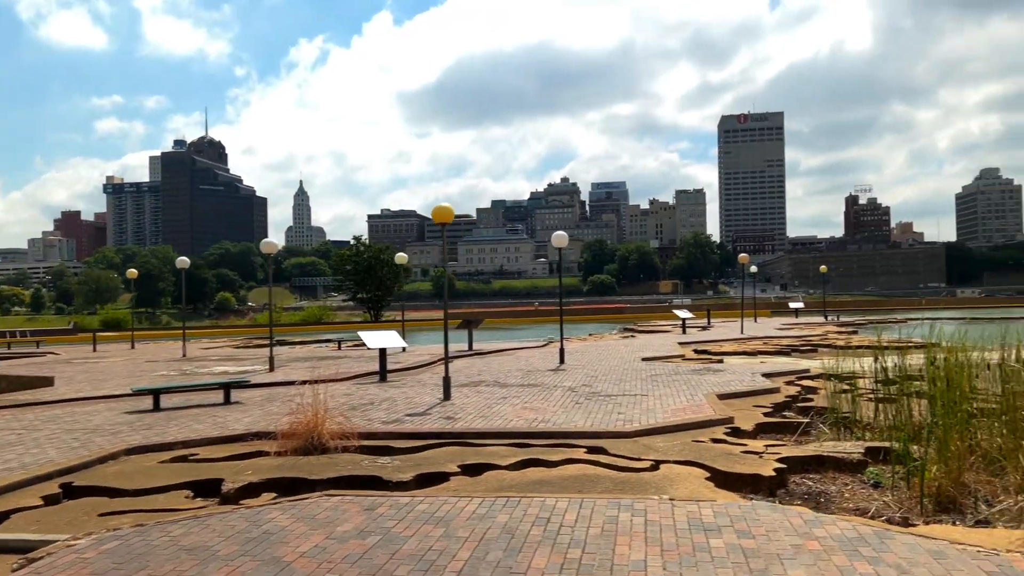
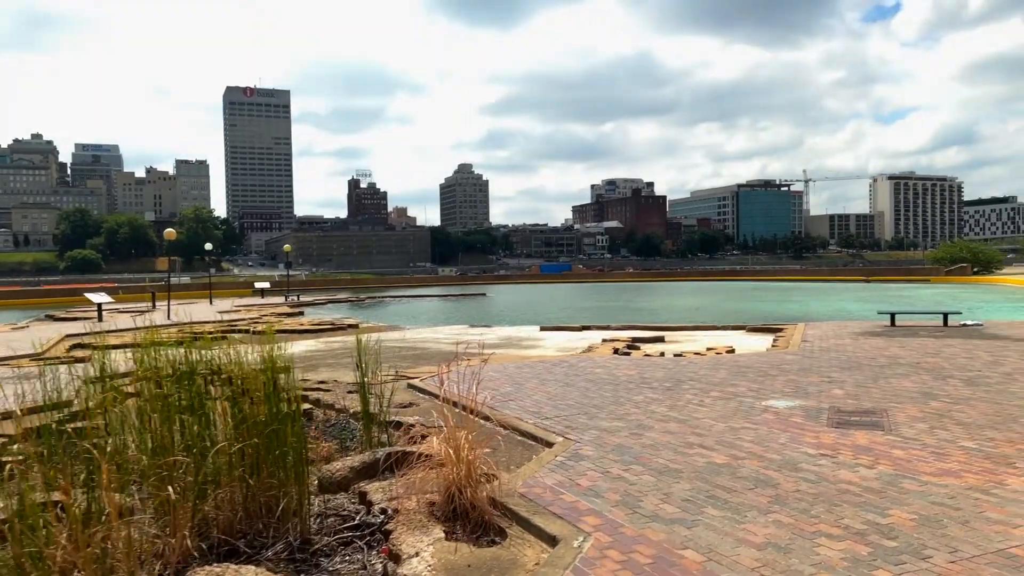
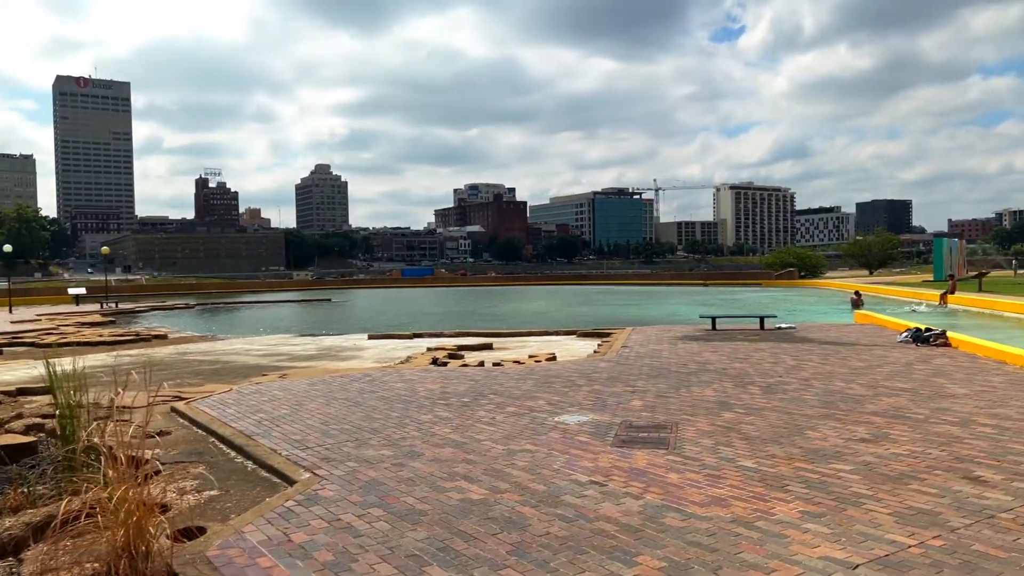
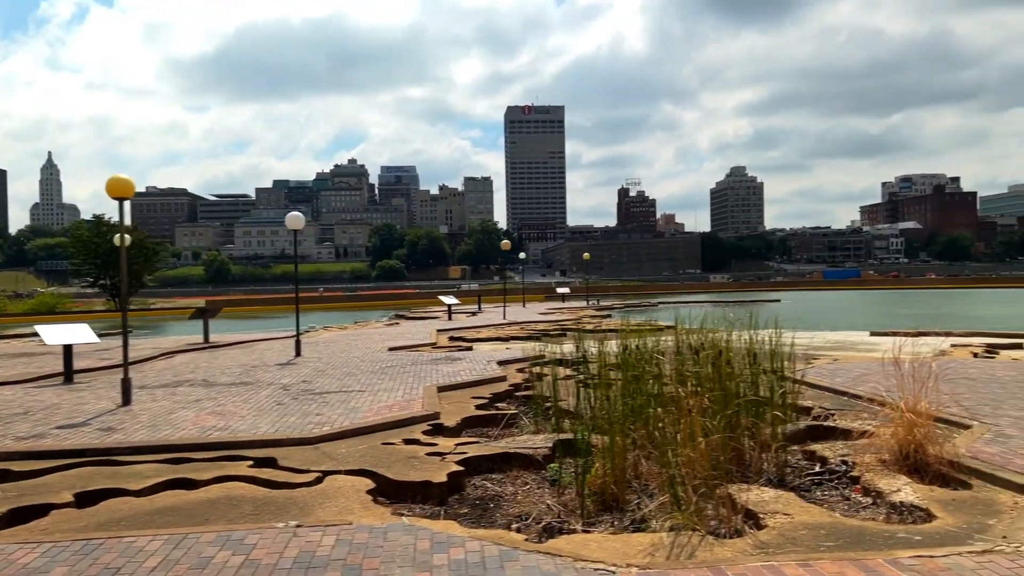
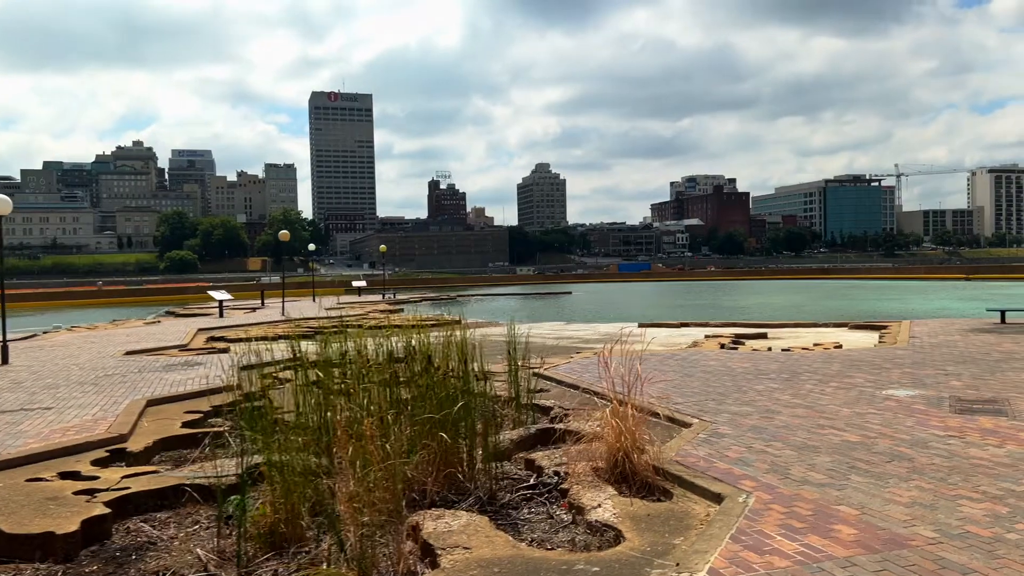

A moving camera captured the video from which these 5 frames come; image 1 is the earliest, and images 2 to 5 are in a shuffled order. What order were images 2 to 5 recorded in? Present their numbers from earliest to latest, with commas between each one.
4, 5, 2, 3
